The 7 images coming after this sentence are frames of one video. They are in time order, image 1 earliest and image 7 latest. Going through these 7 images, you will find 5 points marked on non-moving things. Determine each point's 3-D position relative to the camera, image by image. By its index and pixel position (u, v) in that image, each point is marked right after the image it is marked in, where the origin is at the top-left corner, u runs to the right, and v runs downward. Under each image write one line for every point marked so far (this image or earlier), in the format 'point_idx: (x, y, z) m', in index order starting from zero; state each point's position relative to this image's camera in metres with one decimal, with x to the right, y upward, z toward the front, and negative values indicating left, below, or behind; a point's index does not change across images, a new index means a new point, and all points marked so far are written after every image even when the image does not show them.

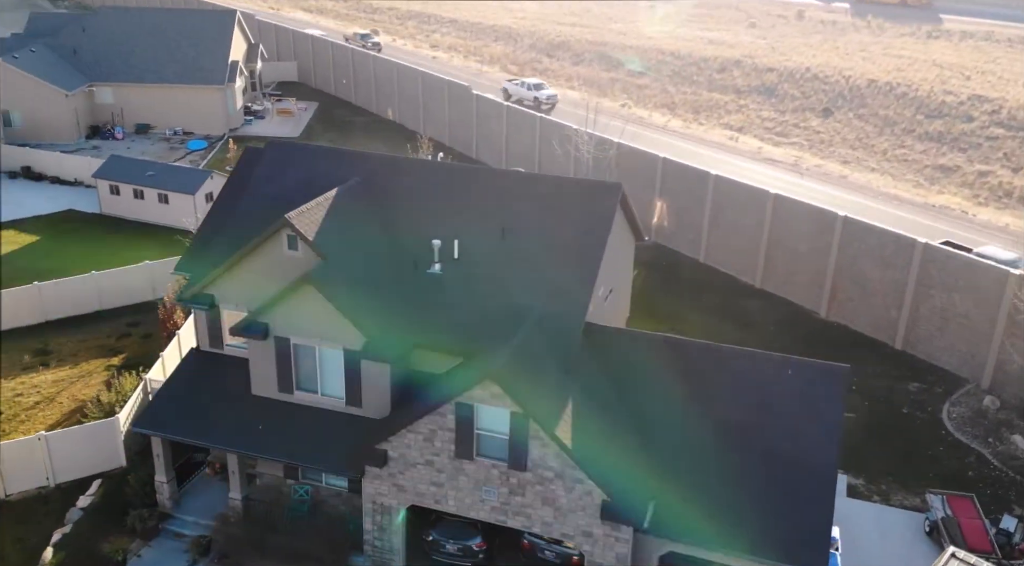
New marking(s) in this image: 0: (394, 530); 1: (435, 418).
0: (-2.4, -5.0, +18.9) m
1: (-1.5, -2.6, +17.6) m
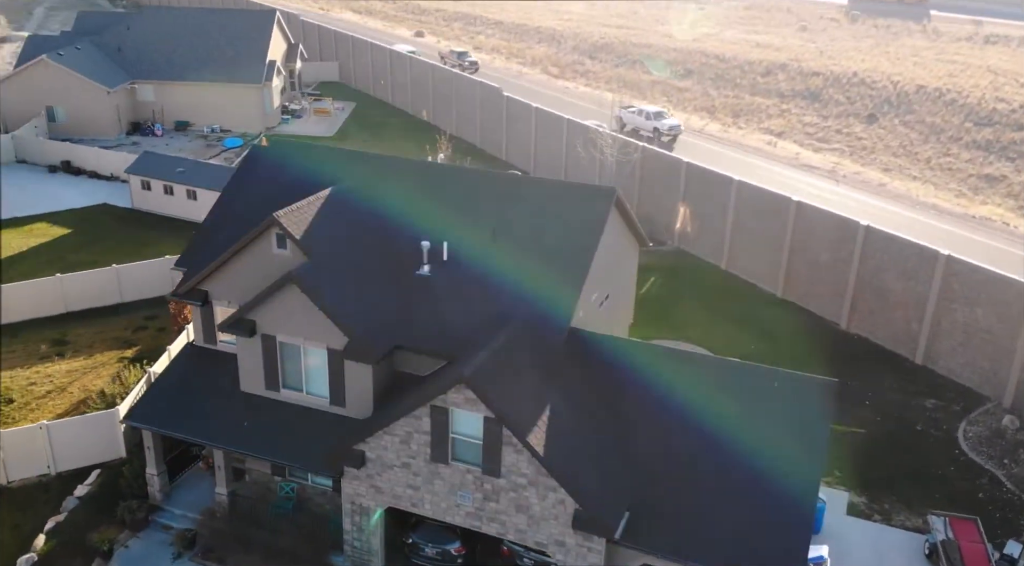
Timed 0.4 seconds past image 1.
0: (-2.8, -5.1, +18.8) m
1: (-1.9, -2.6, +17.6) m
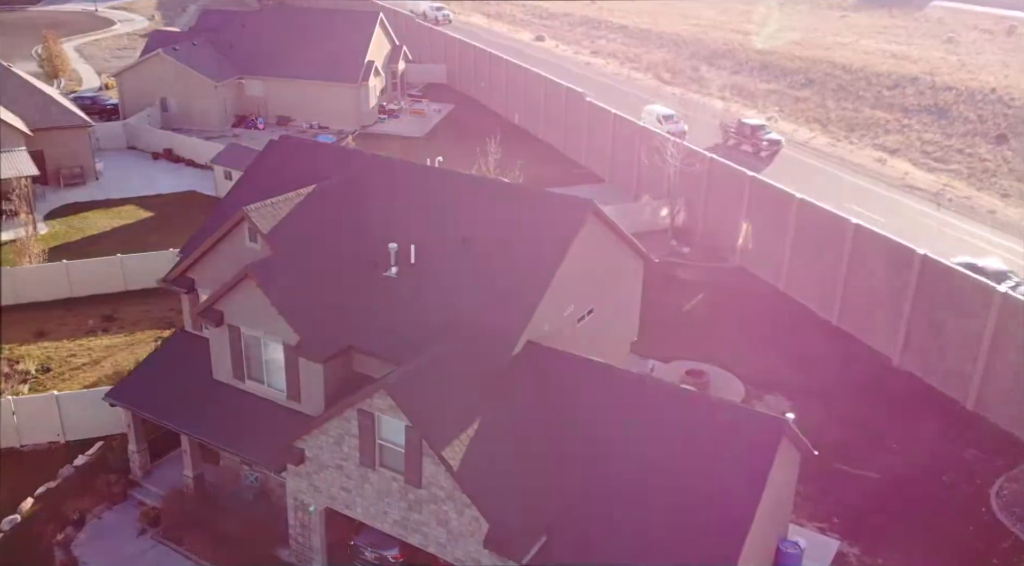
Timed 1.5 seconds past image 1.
0: (-4.1, -5.0, +18.9) m
1: (-3.2, -2.7, +17.5) m
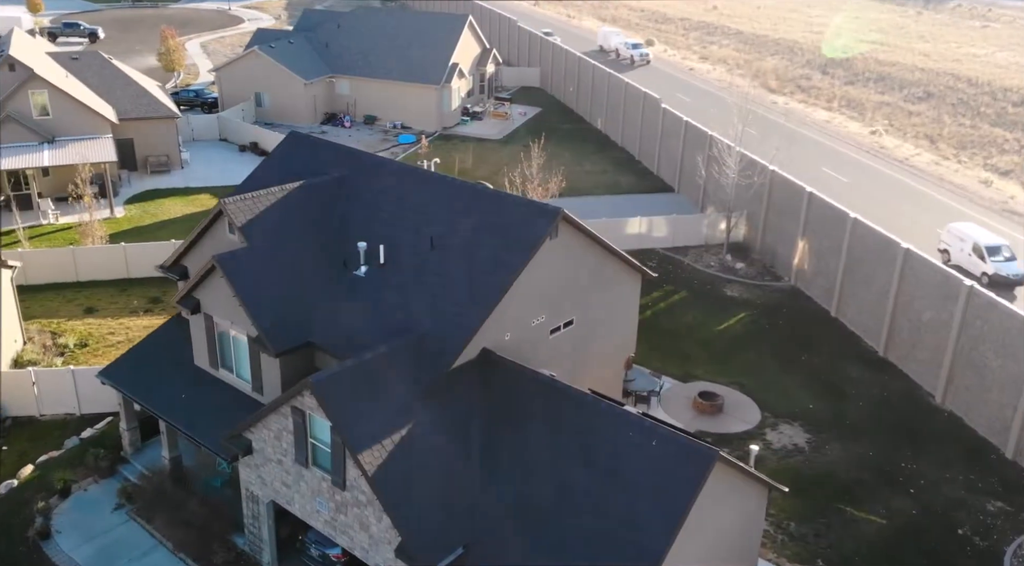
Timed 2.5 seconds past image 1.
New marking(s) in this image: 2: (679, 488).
0: (-5.2, -4.9, +19.2) m
1: (-4.4, -2.6, +17.7) m
2: (+2.8, -3.5, +15.6) m
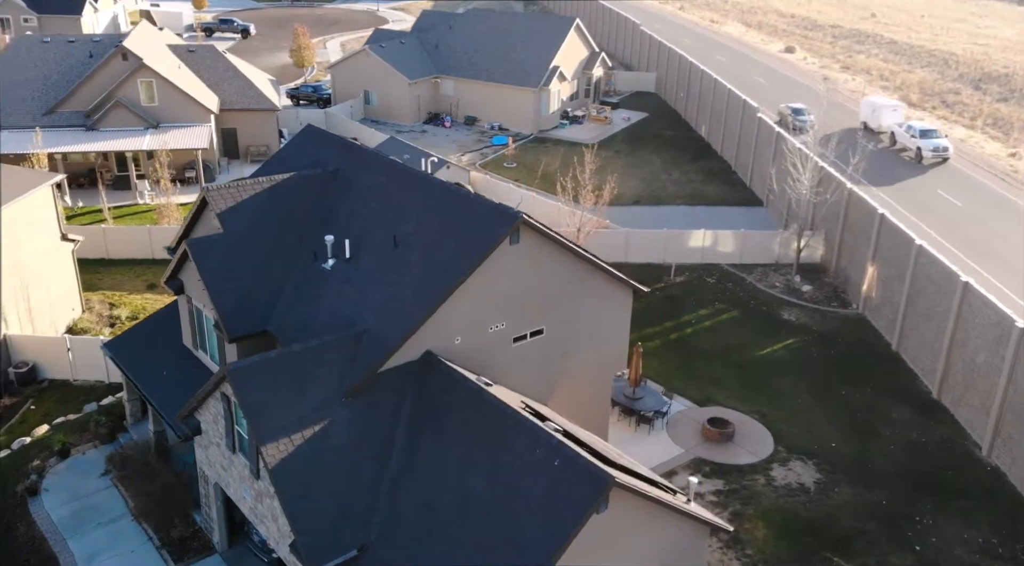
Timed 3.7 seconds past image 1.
0: (-6.4, -4.6, +19.7) m
1: (-5.8, -2.3, +18.0) m
2: (+0.9, -3.7, +14.7) m
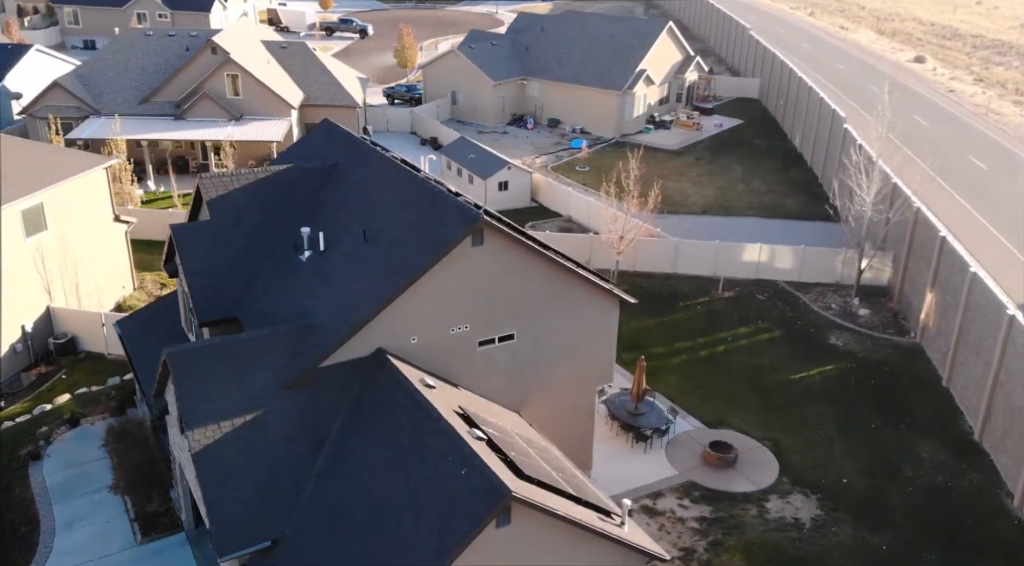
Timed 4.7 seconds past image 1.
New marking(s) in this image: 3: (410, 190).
0: (-7.3, -4.3, +20.2) m
1: (-6.8, -2.0, +18.5) m
2: (-0.8, -3.7, +14.2) m
3: (-2.2, +2.0, +20.0) m
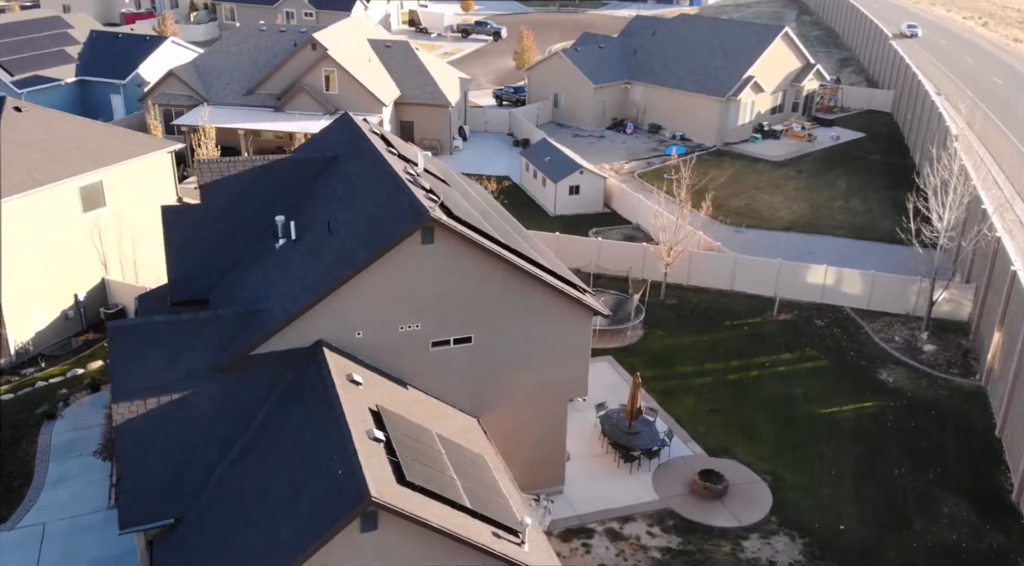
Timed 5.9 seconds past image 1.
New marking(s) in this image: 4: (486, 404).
0: (-8.2, -3.8, +21.0) m
1: (-7.9, -1.5, +19.2) m
2: (-2.9, -3.6, +13.9) m
3: (-2.8, +2.1, +19.8) m
4: (-0.5, -2.6, +20.0) m
